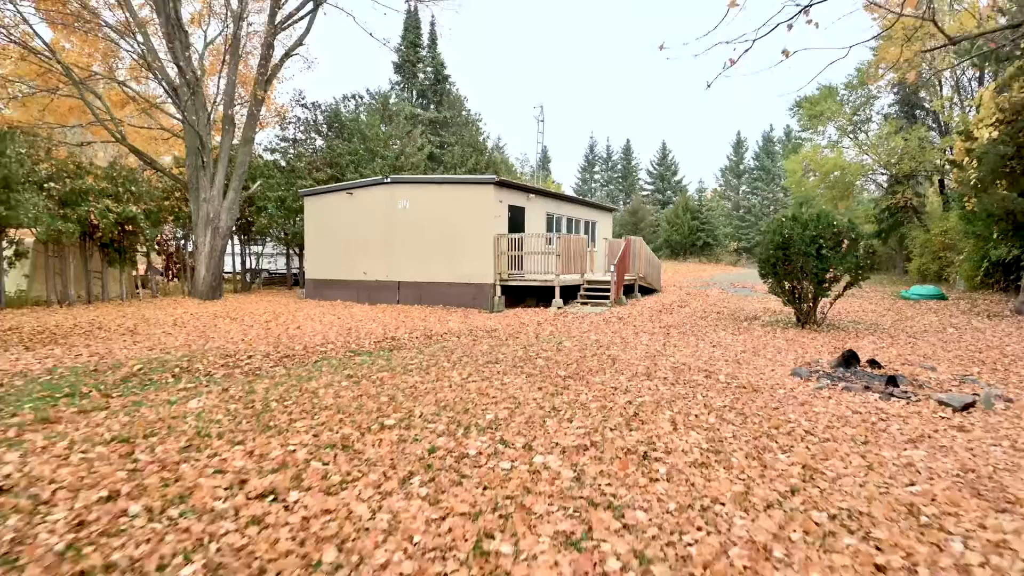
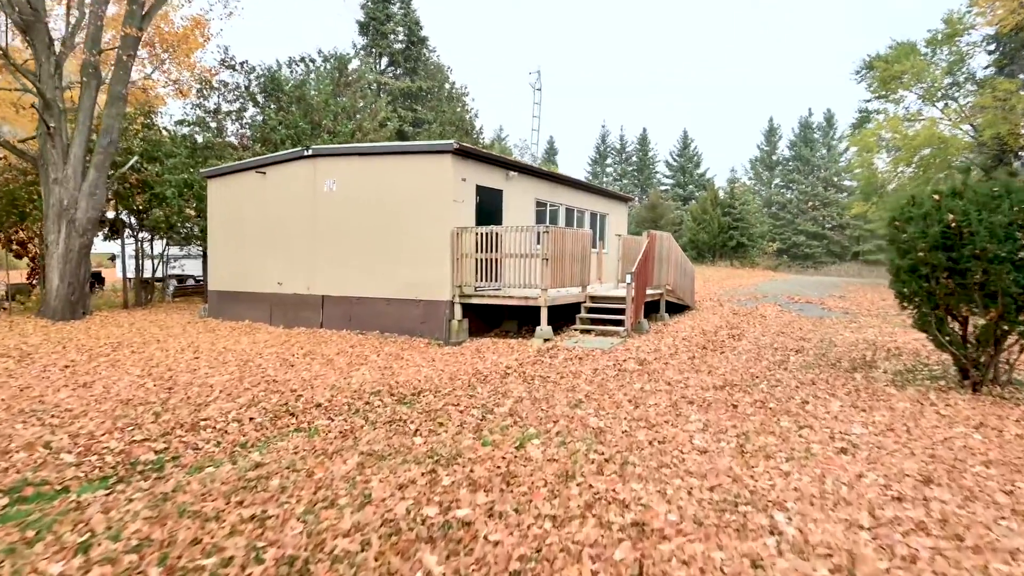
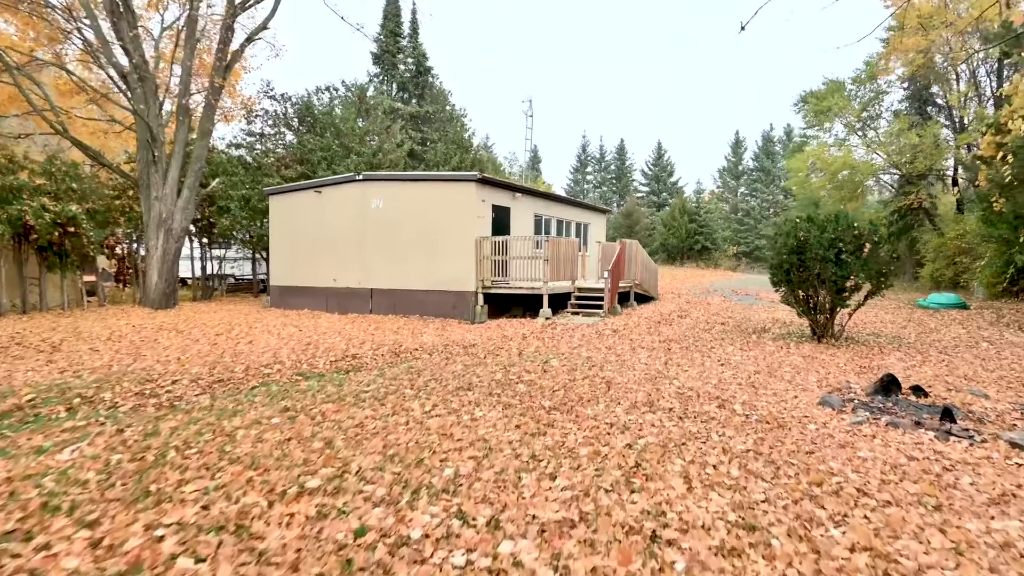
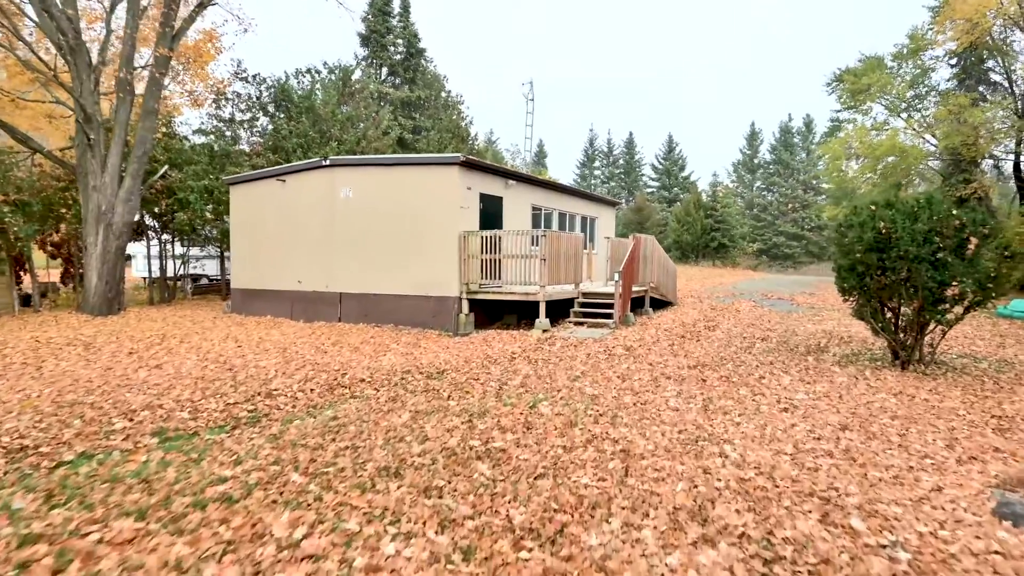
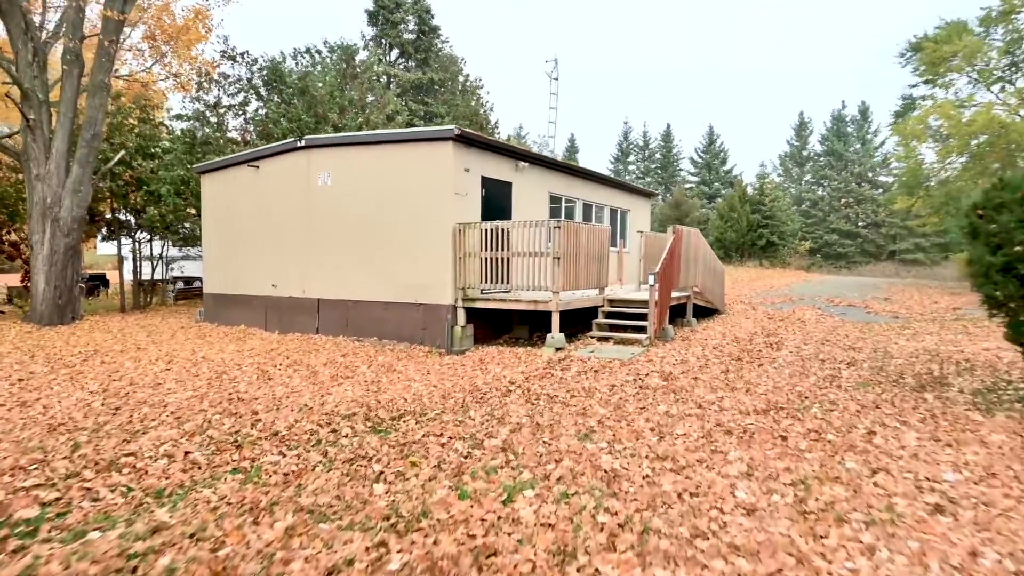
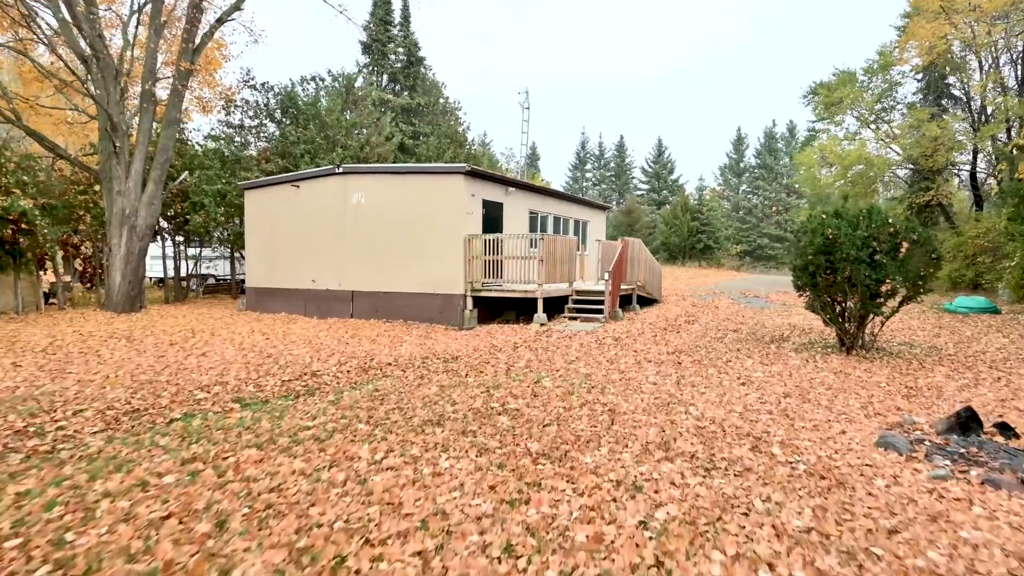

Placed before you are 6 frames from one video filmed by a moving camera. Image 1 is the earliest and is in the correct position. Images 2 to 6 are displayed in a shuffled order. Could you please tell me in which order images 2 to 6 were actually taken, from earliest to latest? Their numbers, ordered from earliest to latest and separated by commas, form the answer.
3, 6, 4, 2, 5
